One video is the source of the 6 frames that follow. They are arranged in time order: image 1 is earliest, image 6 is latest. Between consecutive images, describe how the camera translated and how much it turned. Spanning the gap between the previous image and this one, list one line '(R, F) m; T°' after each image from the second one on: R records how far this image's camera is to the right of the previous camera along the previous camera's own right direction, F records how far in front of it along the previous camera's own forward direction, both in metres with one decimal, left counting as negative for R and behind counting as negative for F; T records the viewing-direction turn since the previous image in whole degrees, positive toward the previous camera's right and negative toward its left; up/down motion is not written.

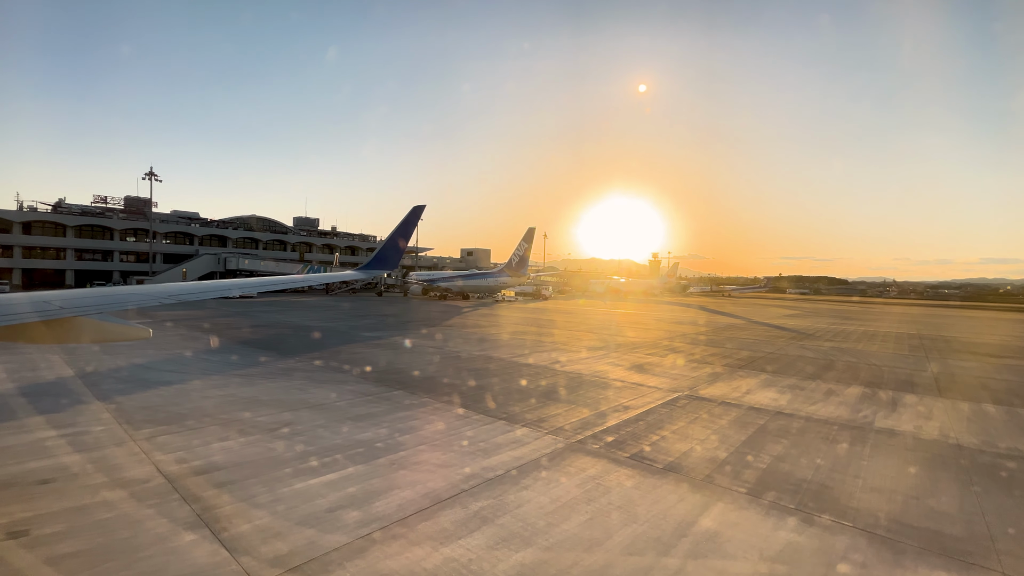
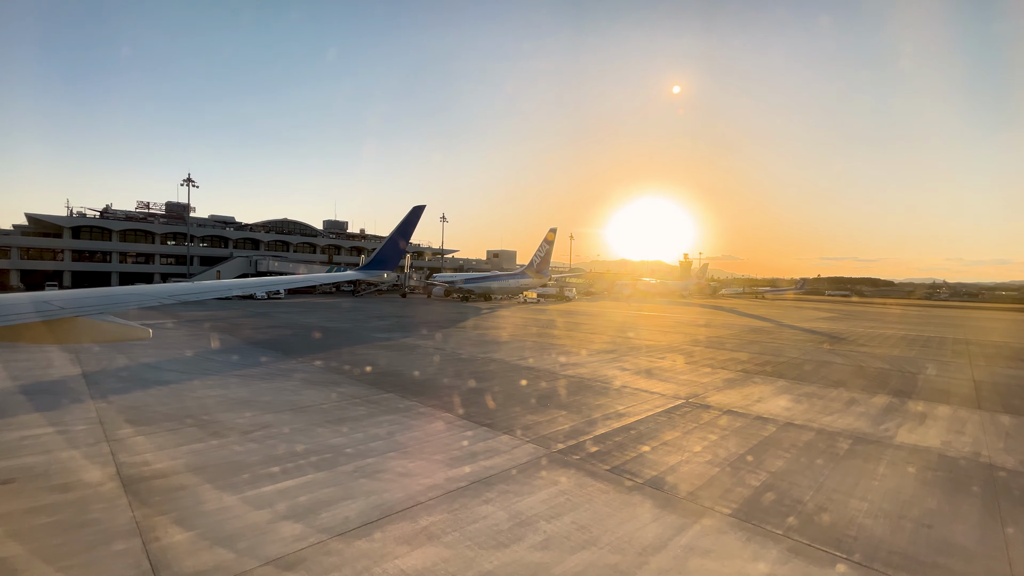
(+0.7, +0.4) m; -3°
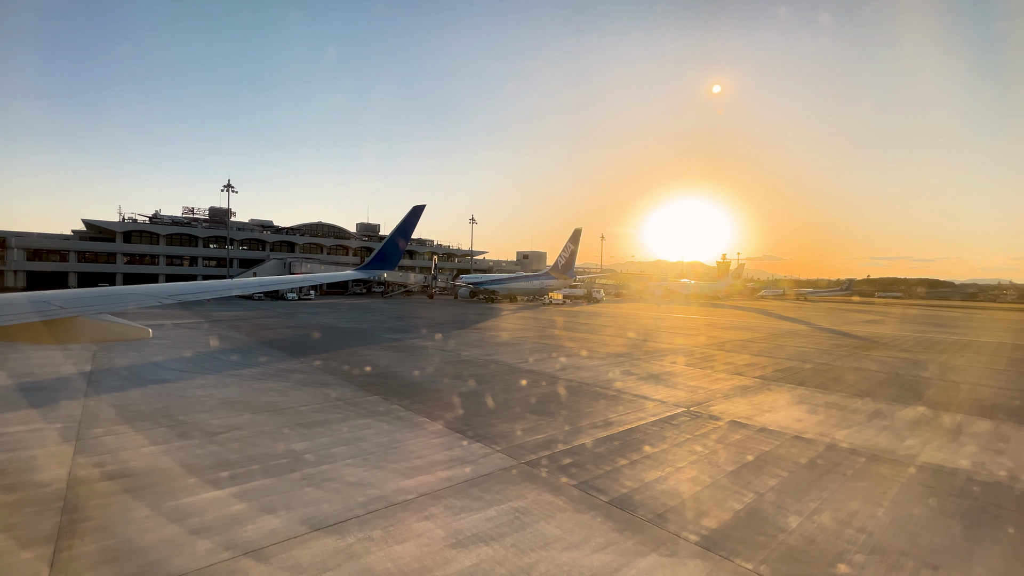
(+0.9, +0.4) m; -4°
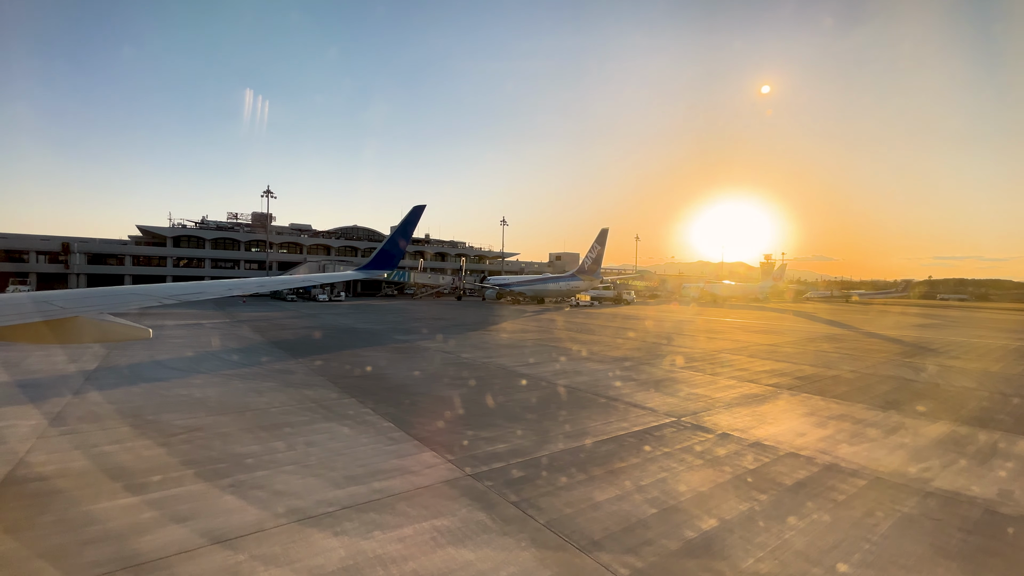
(+1.1, +0.5) m; -4°
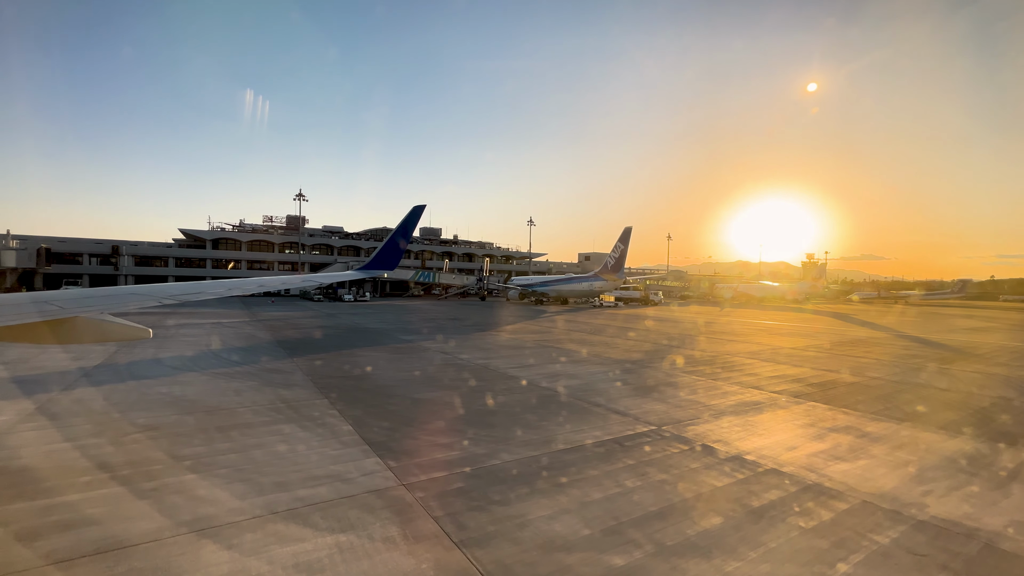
(+1.1, +0.4) m; -4°
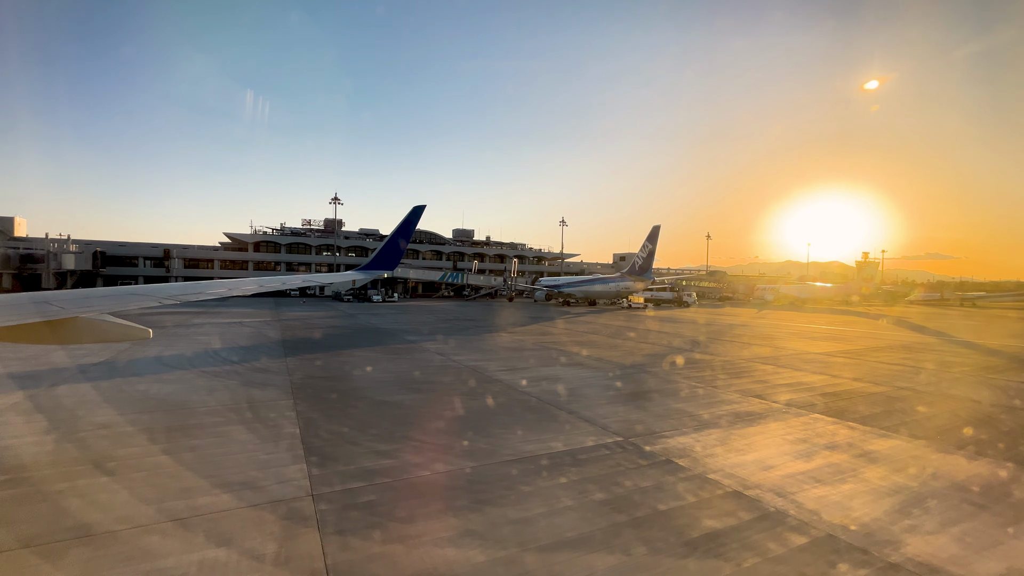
(+1.3, +0.5) m; -4°
